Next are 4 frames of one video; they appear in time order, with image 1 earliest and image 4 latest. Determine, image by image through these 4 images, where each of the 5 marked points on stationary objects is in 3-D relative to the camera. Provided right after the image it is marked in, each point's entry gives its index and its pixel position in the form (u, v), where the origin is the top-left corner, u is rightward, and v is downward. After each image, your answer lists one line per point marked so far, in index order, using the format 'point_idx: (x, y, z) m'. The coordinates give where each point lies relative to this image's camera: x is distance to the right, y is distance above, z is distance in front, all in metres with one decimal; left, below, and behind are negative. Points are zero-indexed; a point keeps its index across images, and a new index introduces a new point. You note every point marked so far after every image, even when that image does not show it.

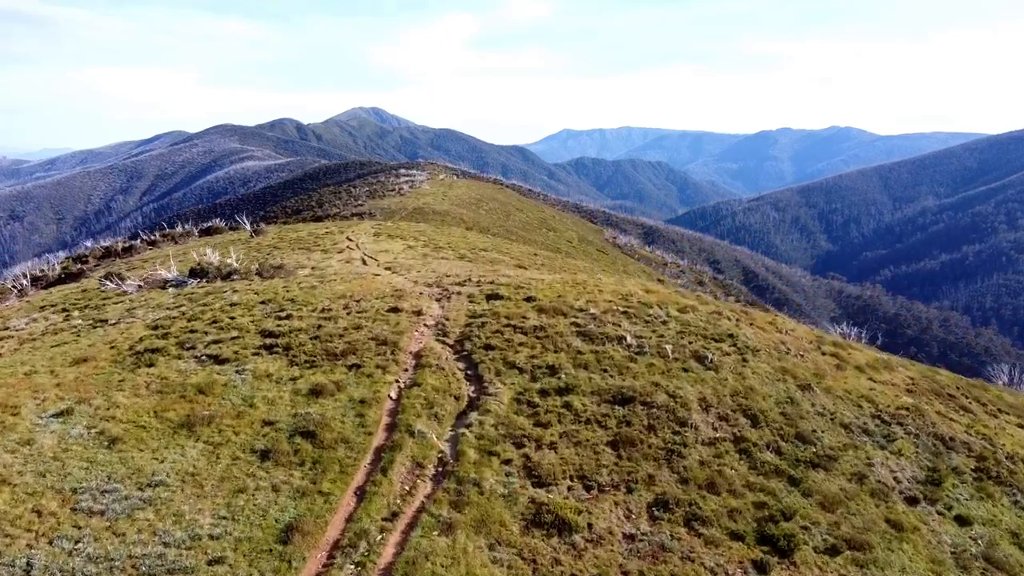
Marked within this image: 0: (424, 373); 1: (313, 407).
0: (-1.5, -1.5, +16.8) m
1: (-3.1, -1.9, +15.1) m
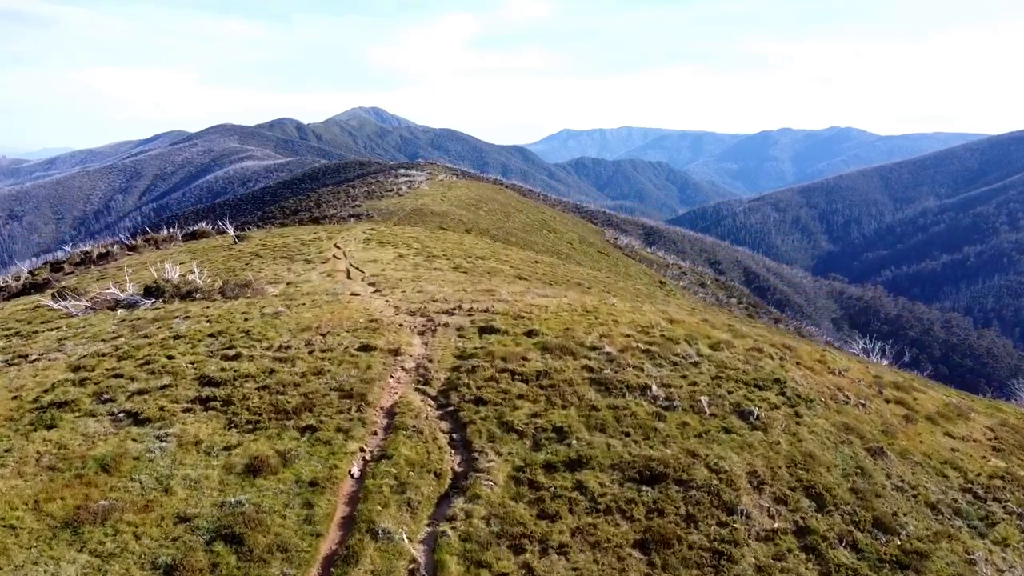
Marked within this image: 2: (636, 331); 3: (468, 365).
0: (-1.6, -2.0, +13.2) m
1: (-3.2, -2.5, +11.5) m
2: (+2.4, -0.8, +18.8) m
3: (-0.7, -1.3, +16.0) m
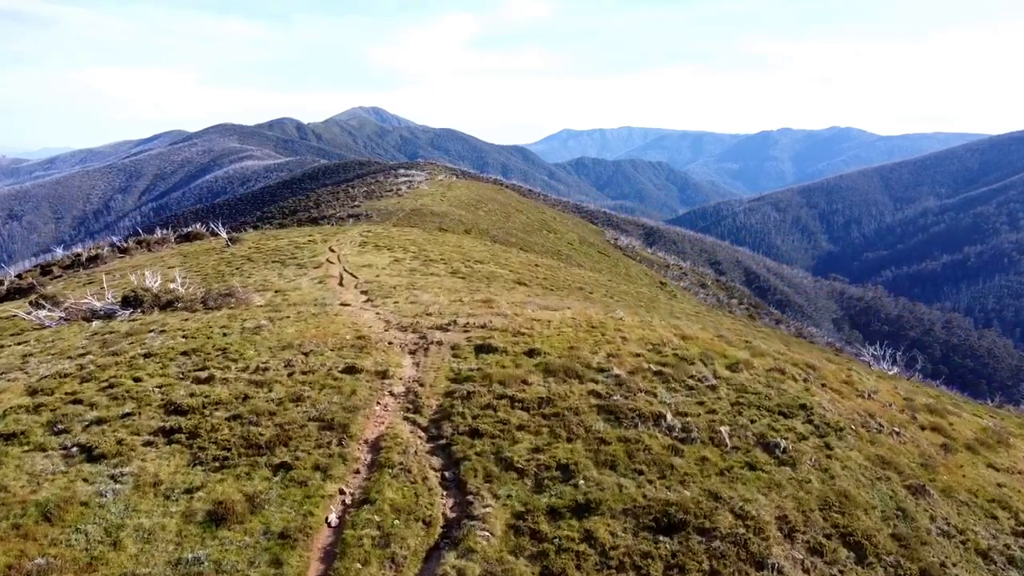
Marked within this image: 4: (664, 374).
0: (-1.6, -2.3, +11.7) m
1: (-3.2, -2.7, +10.0) m
2: (+2.4, -1.1, +17.3) m
3: (-0.7, -1.5, +14.5) m
4: (+2.5, -1.4, +15.7) m
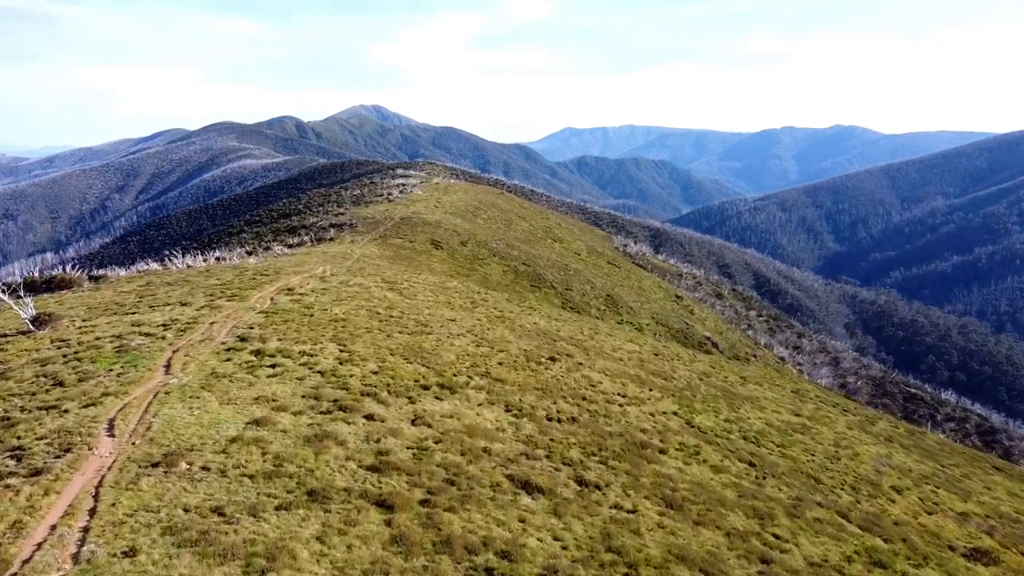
0: (-1.7, -6.4, -12.2) m
1: (-3.3, -6.9, -13.9) m
2: (+2.3, -5.2, -6.6) m
3: (-0.8, -5.7, -9.4) m
4: (+2.4, -5.5, -8.2) m
